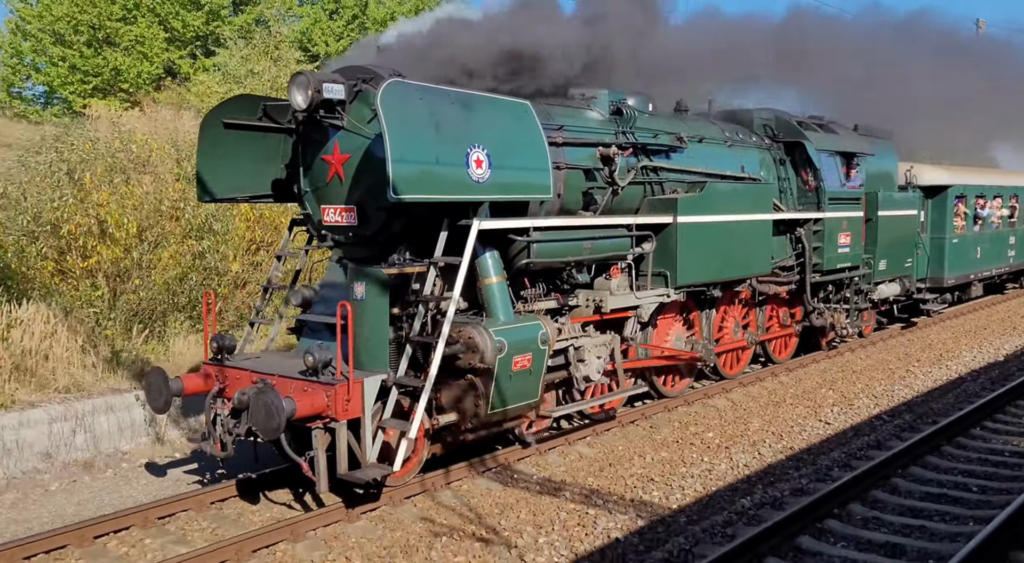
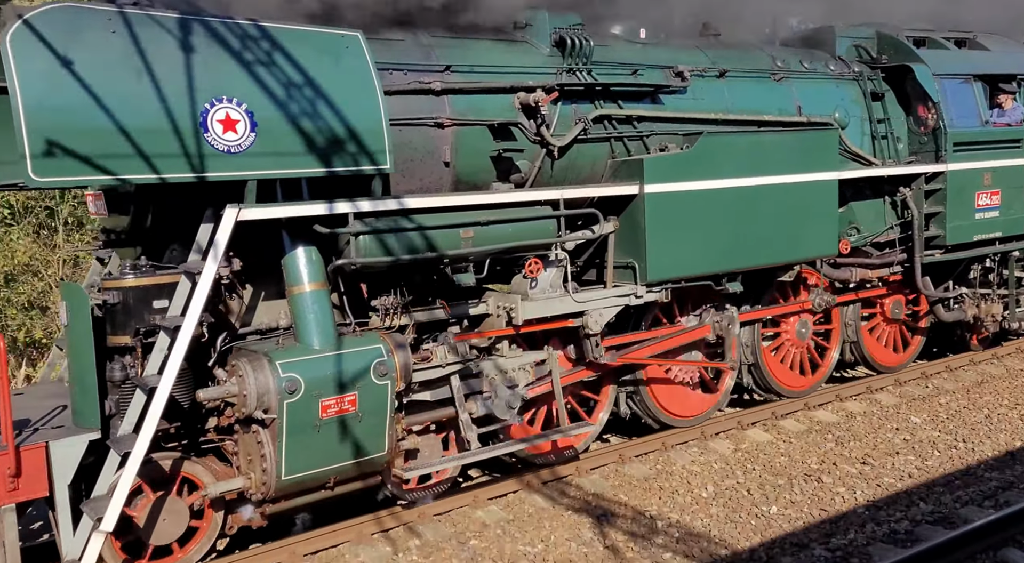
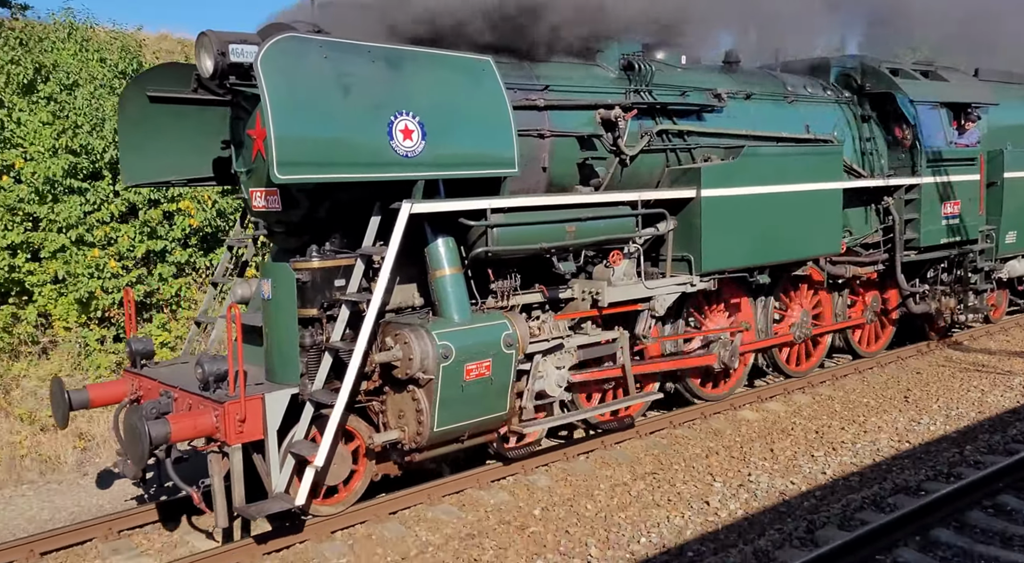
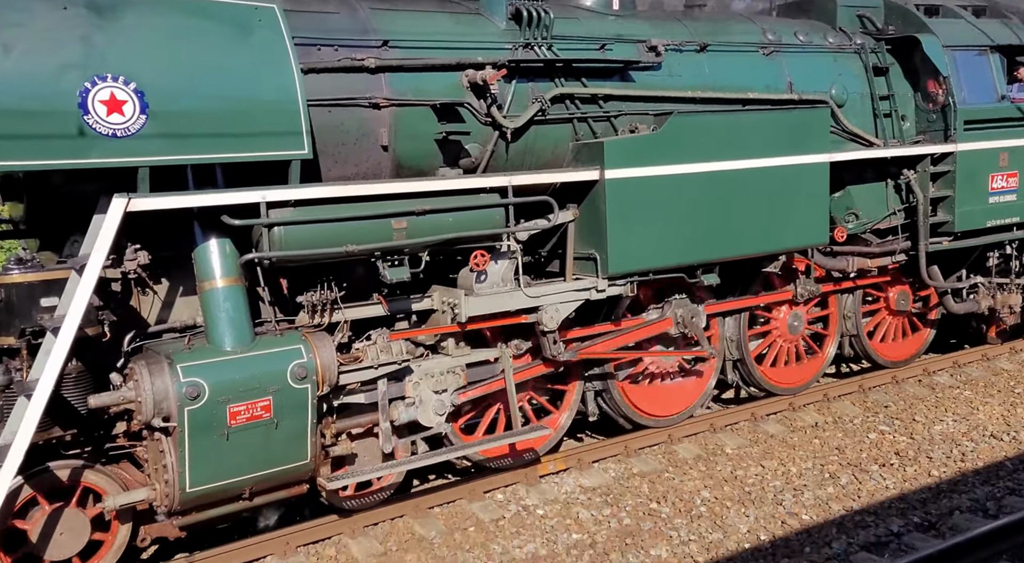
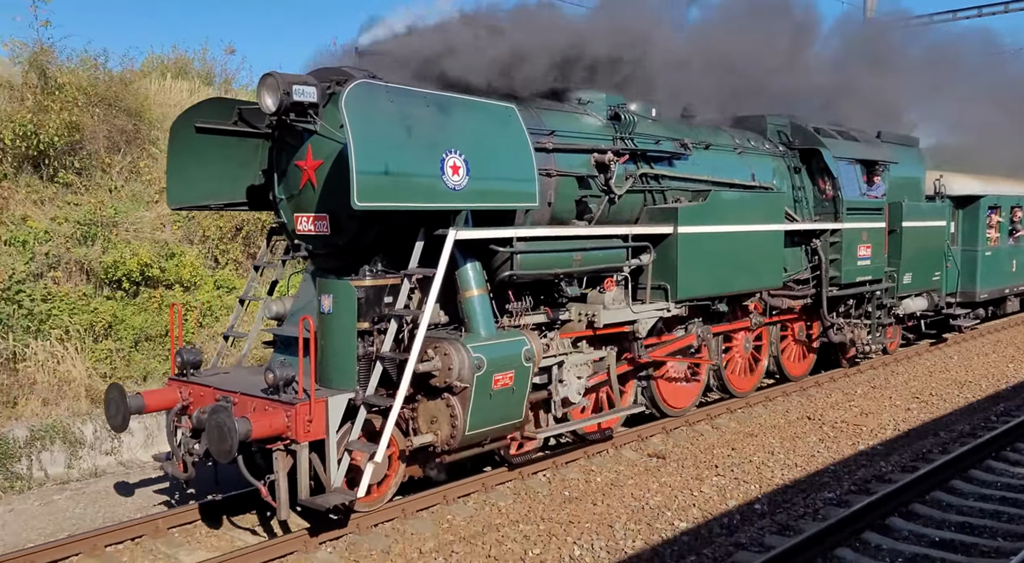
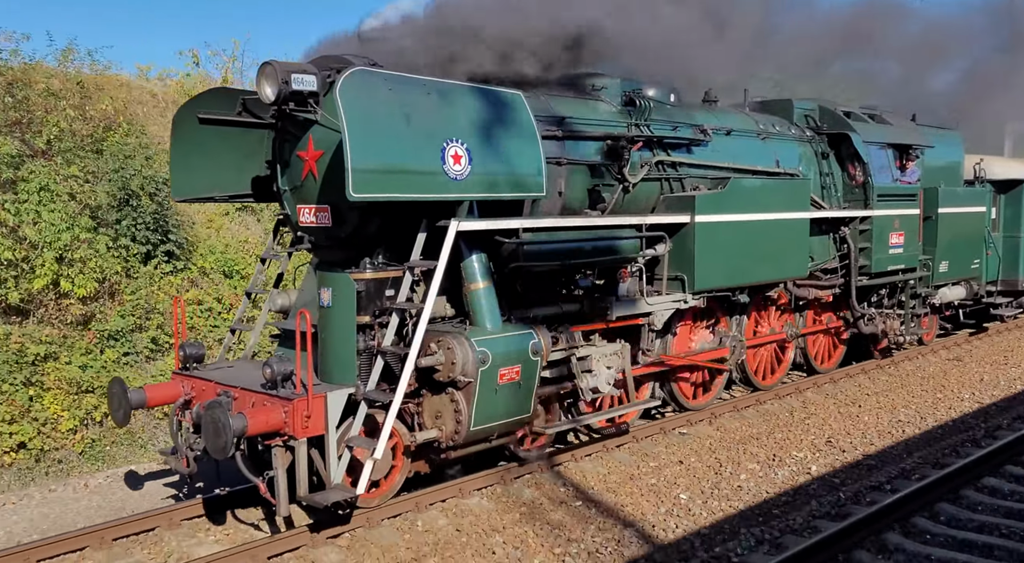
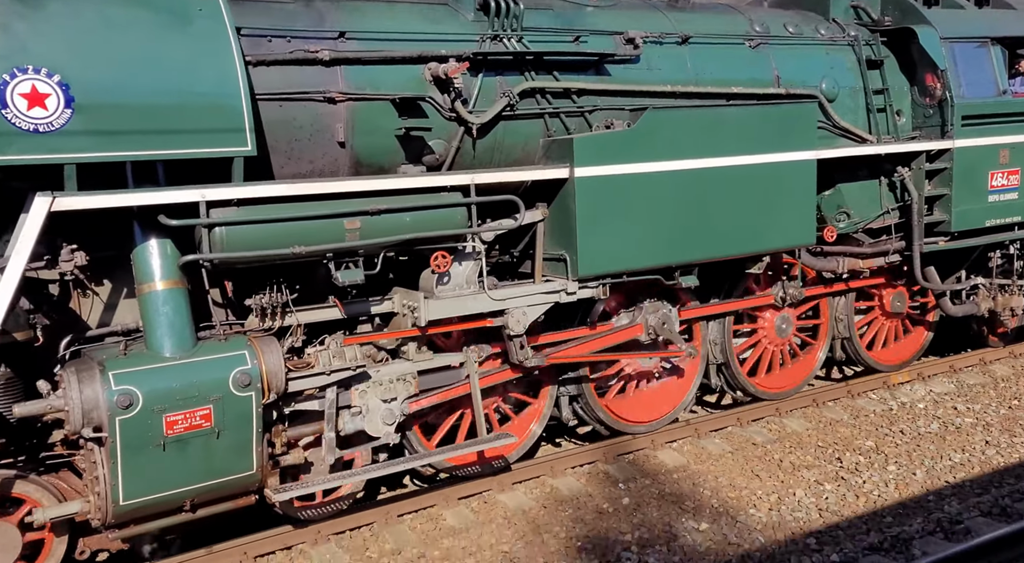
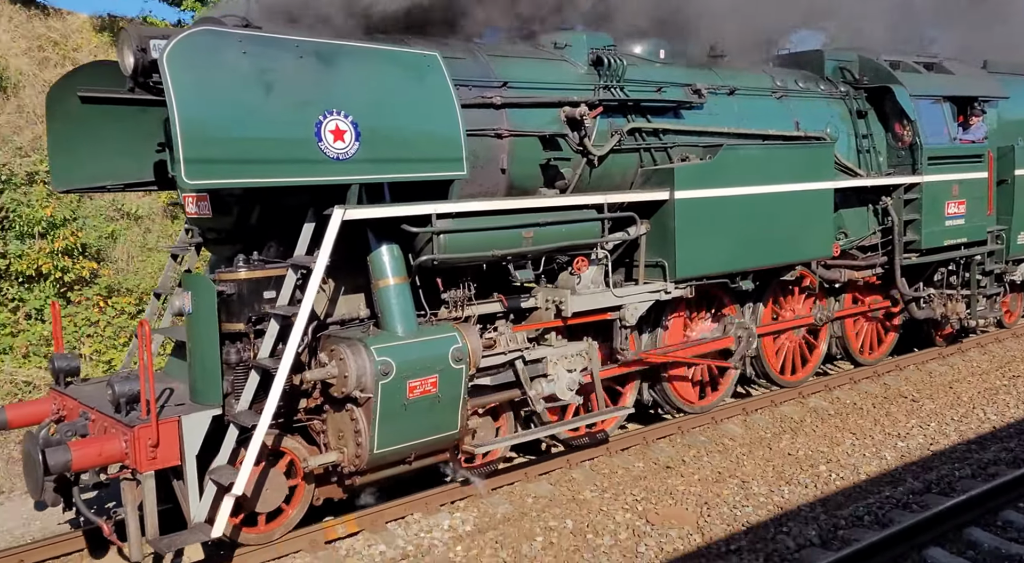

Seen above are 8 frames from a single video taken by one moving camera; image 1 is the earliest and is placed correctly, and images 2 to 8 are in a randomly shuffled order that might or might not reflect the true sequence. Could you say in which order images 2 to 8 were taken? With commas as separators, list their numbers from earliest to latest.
5, 6, 3, 8, 2, 4, 7
